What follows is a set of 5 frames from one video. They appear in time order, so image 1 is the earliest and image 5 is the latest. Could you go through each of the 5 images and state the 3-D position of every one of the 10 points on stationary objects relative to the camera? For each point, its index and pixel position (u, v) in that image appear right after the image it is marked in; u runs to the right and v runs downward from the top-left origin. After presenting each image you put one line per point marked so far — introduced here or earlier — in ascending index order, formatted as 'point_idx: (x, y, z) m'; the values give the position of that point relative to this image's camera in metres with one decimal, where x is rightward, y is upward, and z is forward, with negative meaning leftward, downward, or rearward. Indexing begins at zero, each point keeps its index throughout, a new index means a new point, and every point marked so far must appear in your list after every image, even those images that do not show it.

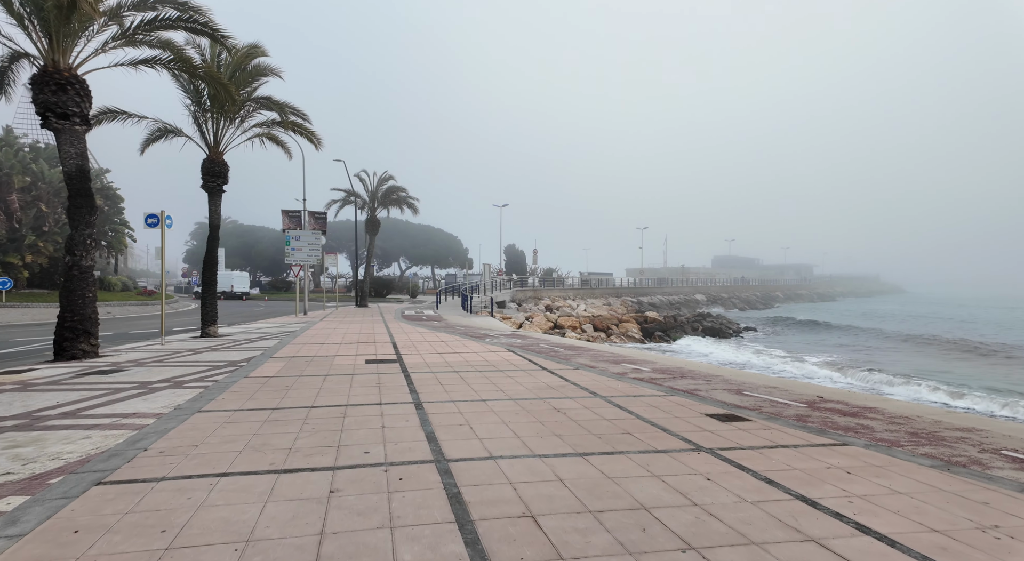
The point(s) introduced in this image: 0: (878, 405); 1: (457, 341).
0: (+5.1, -1.7, +7.2) m
1: (-1.5, -1.7, +14.9) m
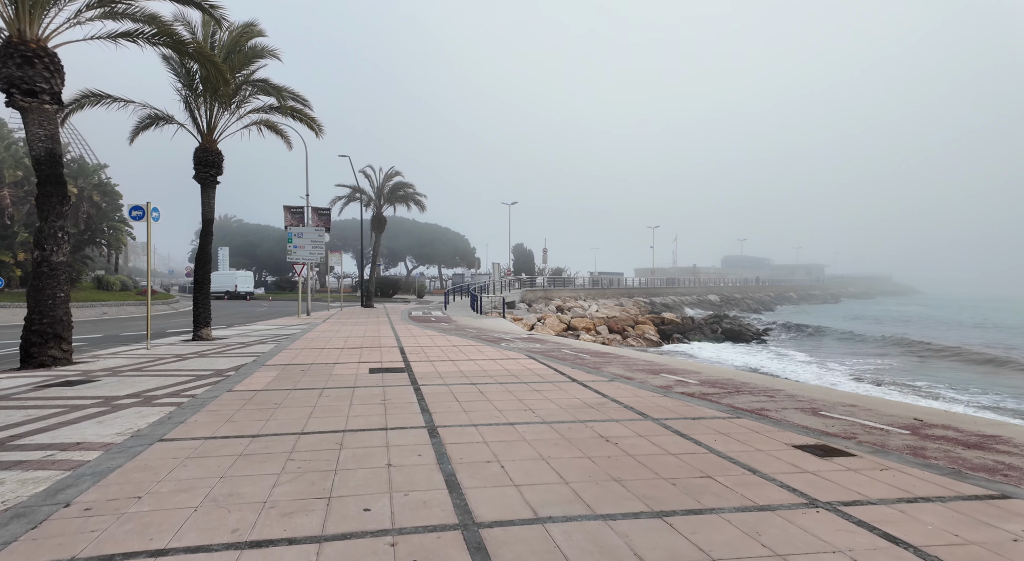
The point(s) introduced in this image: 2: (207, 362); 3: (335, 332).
0: (+5.4, -1.7, +5.9) m
1: (-1.1, -1.7, +13.6) m
2: (-6.1, -1.6, +10.5) m
3: (-5.6, -1.6, +16.7) m
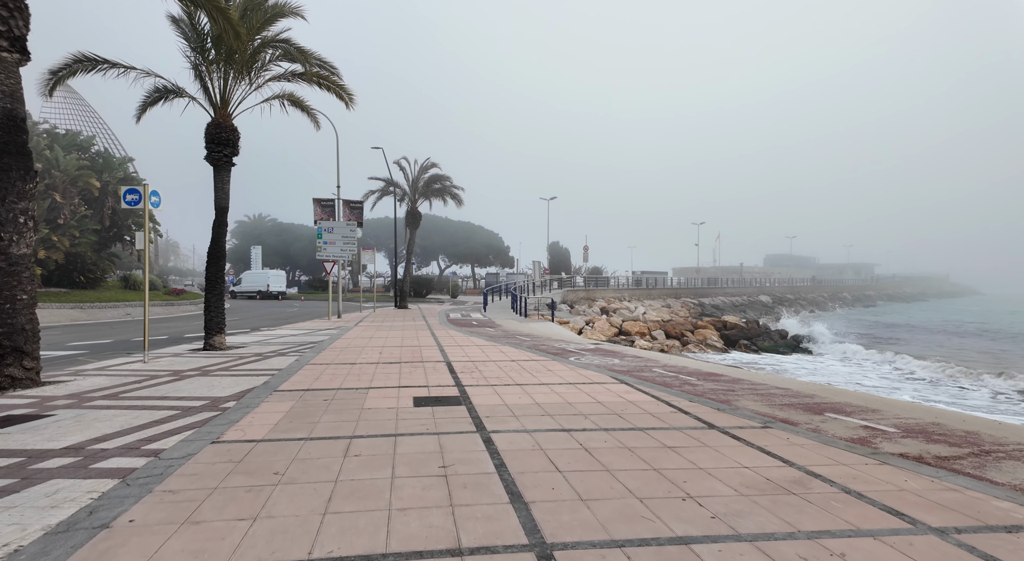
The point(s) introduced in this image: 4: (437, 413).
0: (+6.5, -1.7, +2.9) m
1: (+0.4, -1.6, +11.0) m
2: (-4.8, -1.6, +8.2) m
3: (-3.9, -1.6, +14.3) m
4: (-0.9, -1.6, +6.3) m
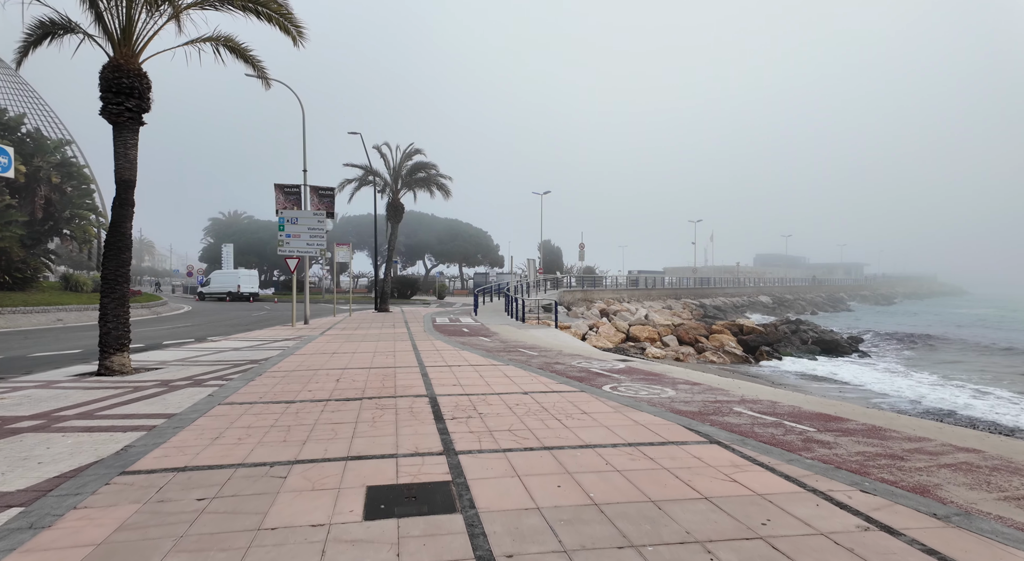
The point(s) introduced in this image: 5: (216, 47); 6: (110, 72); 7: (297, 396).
0: (+6.8, -1.6, -0.1) m
1: (+0.6, -1.6, +7.8) m
2: (-4.5, -1.6, +4.9) m
3: (-3.8, -1.6, +11.0) m
4: (-0.6, -1.6, +3.1) m
5: (-6.3, +4.9, +11.2) m
6: (-7.1, +3.7, +9.3) m
7: (-3.0, -1.6, +7.3) m
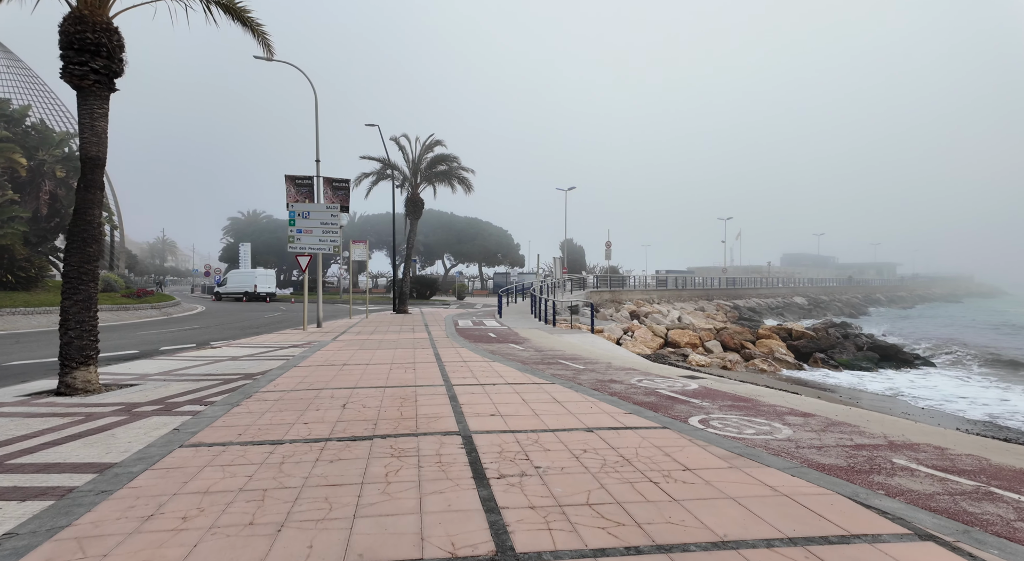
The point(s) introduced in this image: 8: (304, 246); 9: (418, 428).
0: (+7.2, -1.6, -2.2) m
1: (+1.2, -1.6, +5.9) m
2: (-4.0, -1.6, +3.2) m
3: (-3.1, -1.6, +9.3) m
4: (-0.1, -1.6, +1.2) m
5: (-5.5, +4.9, +9.5) m
6: (-6.4, +3.7, +7.7) m
7: (-2.4, -1.6, +5.5) m
8: (-7.4, +1.2, +18.9) m
9: (-1.0, -1.6, +5.7) m
